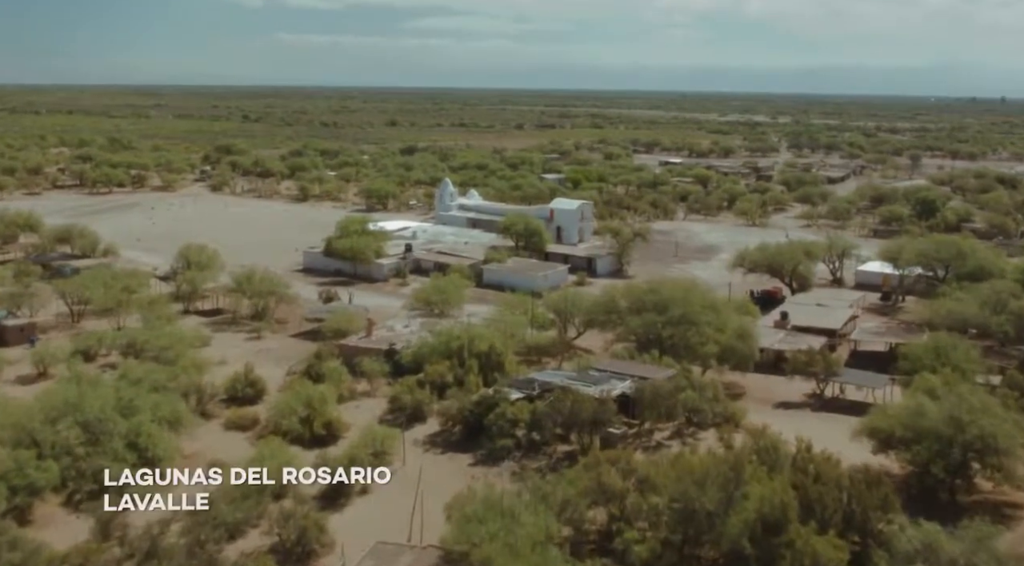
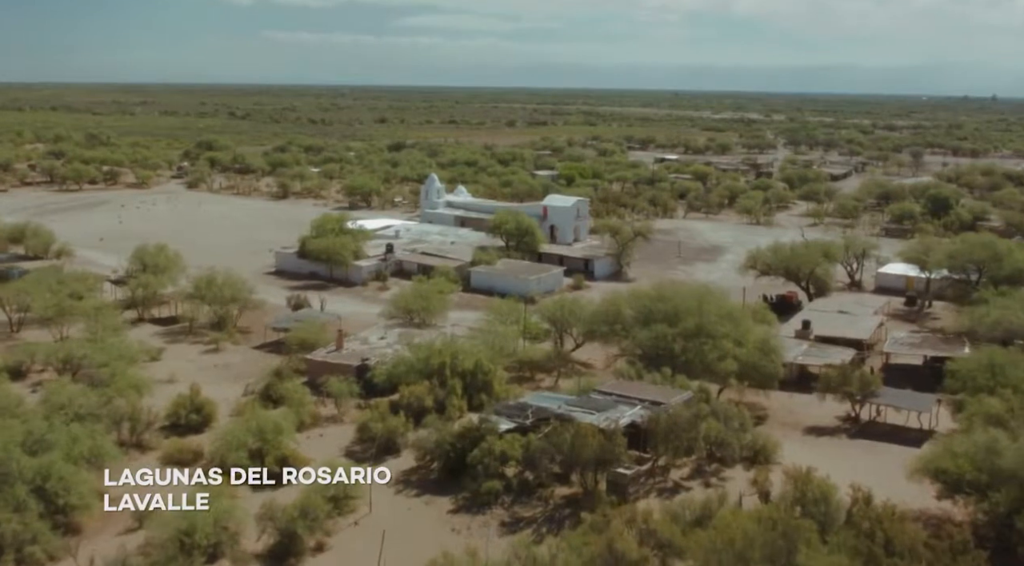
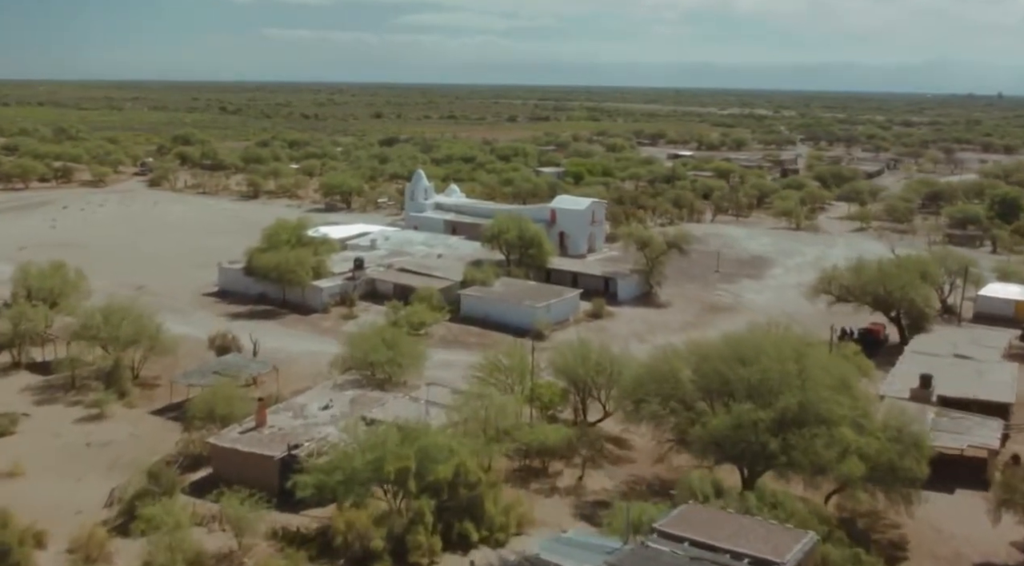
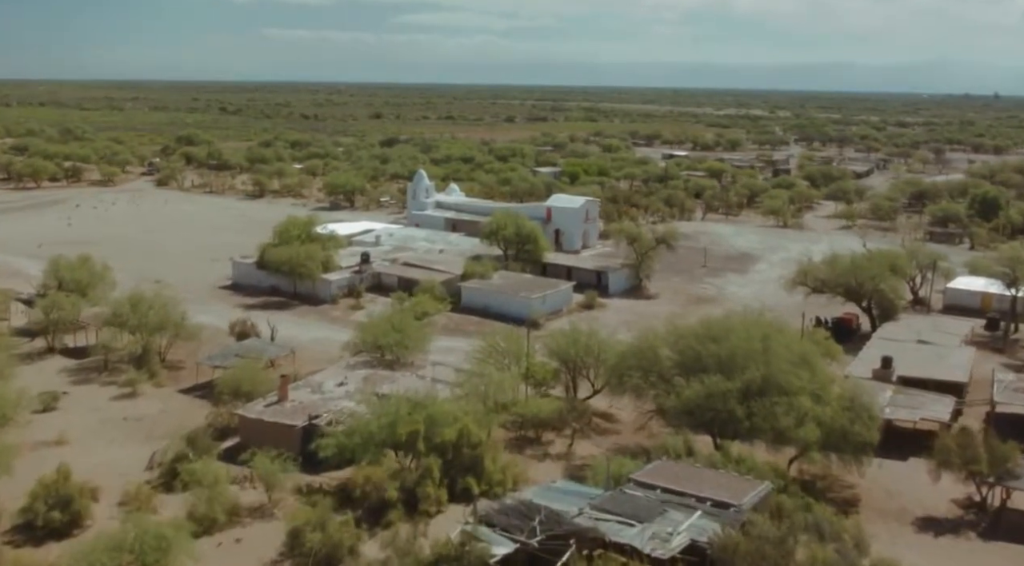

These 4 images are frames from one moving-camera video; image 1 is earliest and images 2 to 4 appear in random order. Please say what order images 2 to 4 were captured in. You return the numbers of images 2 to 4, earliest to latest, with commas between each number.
2, 4, 3
